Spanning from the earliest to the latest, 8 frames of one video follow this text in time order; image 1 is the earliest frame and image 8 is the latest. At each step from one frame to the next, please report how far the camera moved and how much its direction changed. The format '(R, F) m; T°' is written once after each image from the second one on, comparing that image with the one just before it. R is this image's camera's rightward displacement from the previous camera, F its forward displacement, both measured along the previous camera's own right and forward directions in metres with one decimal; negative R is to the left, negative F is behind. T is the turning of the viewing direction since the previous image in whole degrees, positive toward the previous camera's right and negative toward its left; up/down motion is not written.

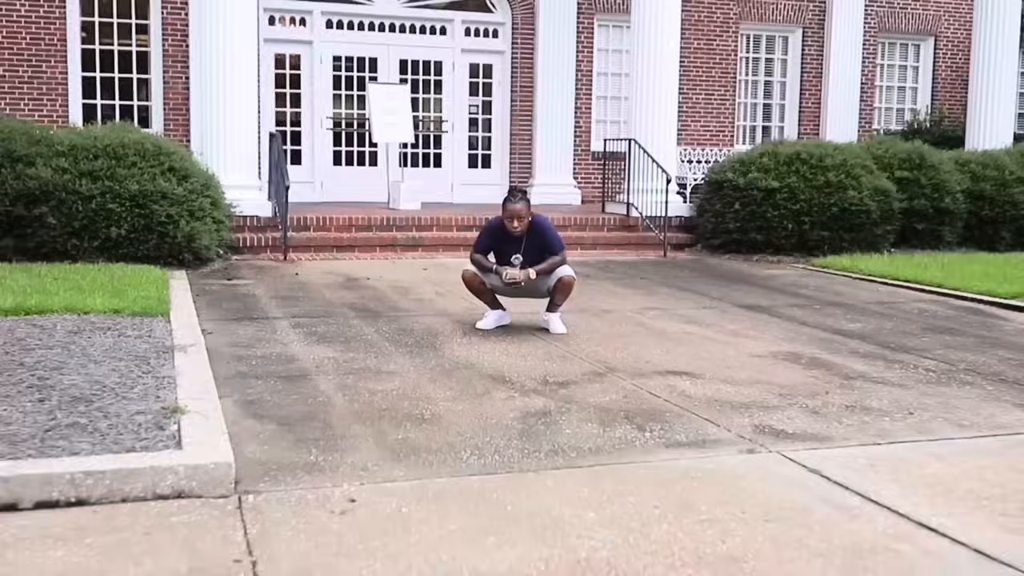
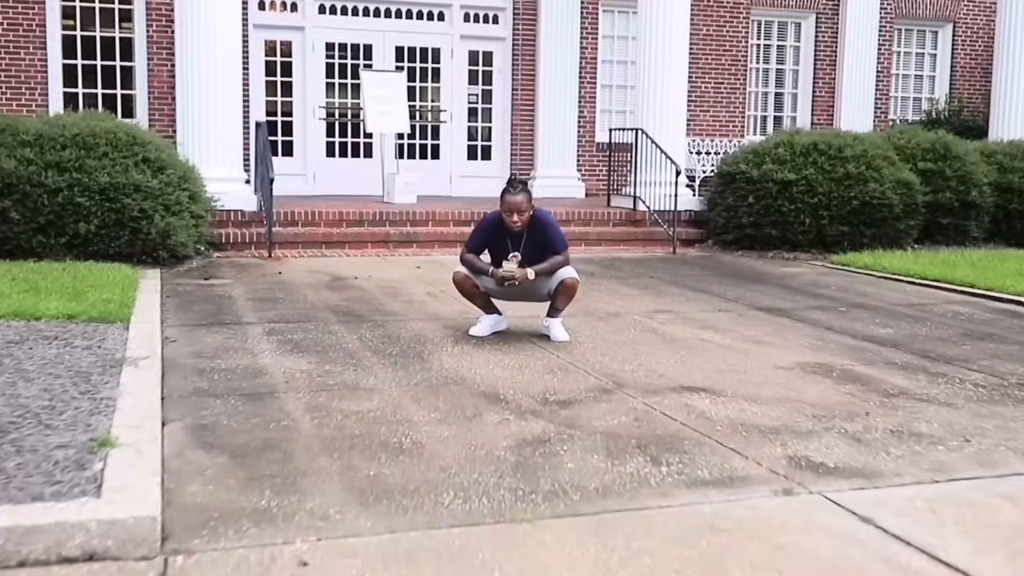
(0.0, +0.8) m; 0°
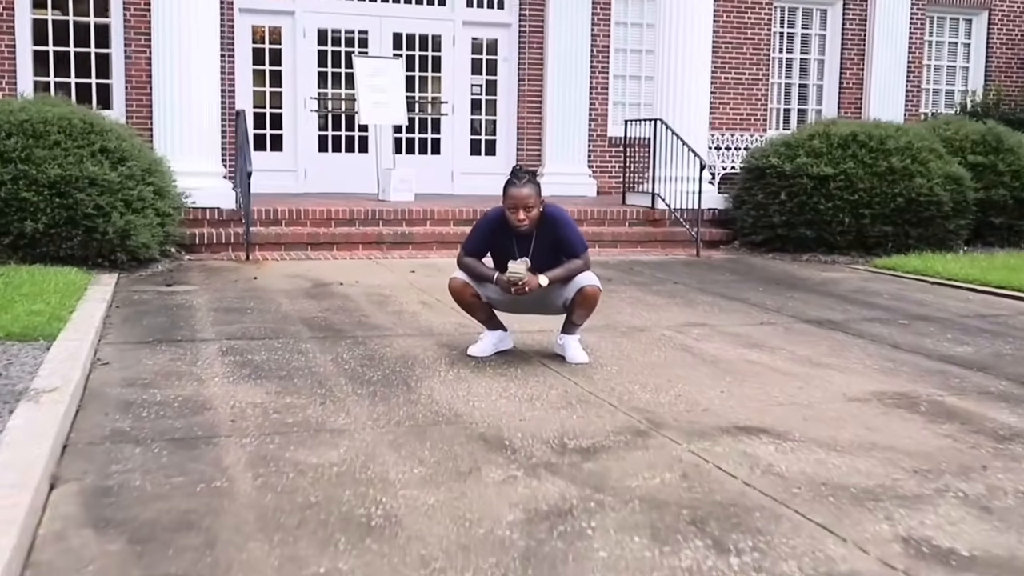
(0.0, +1.2) m; 0°
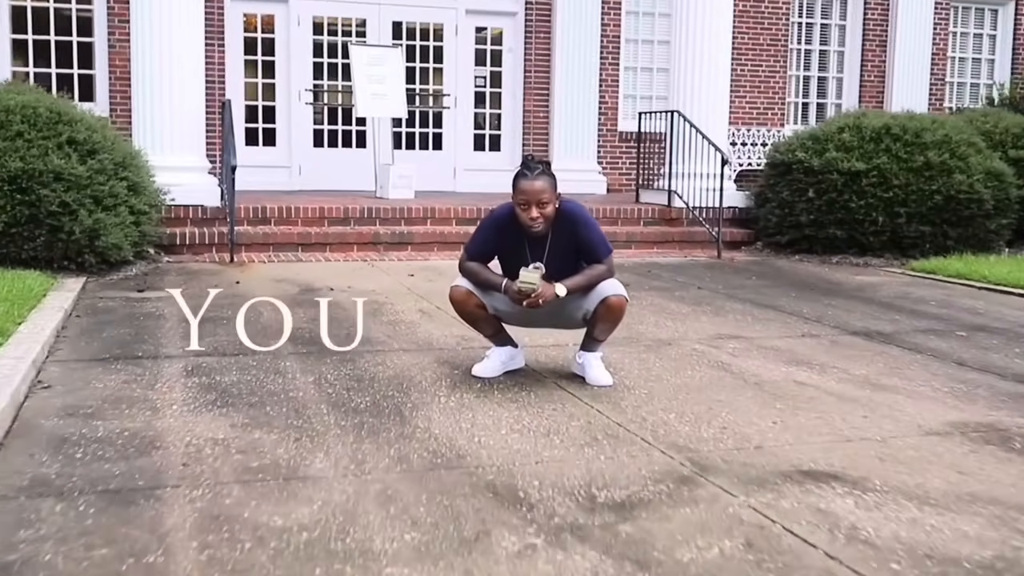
(0.0, +0.8) m; 0°
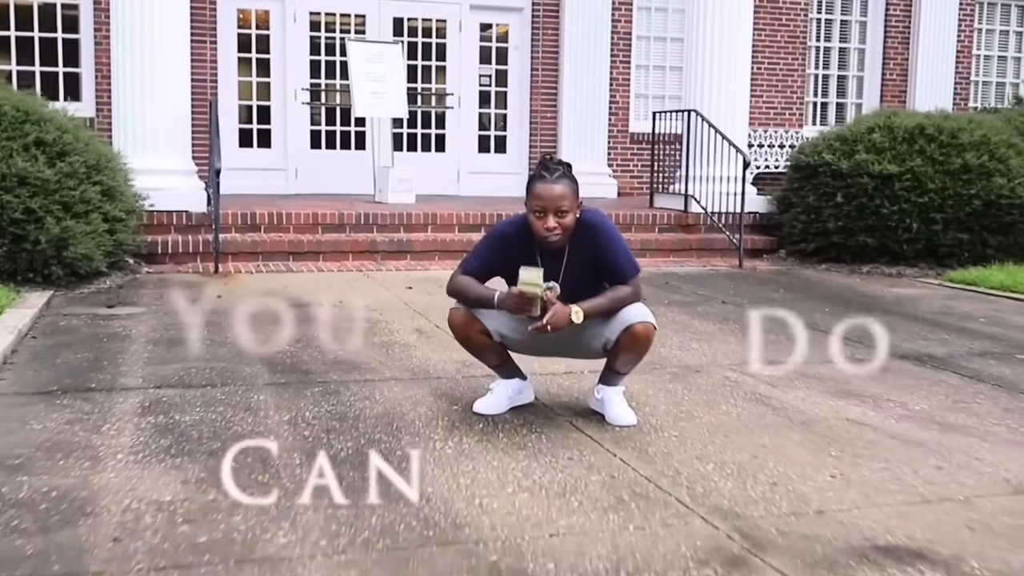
(0.0, +0.7) m; 0°
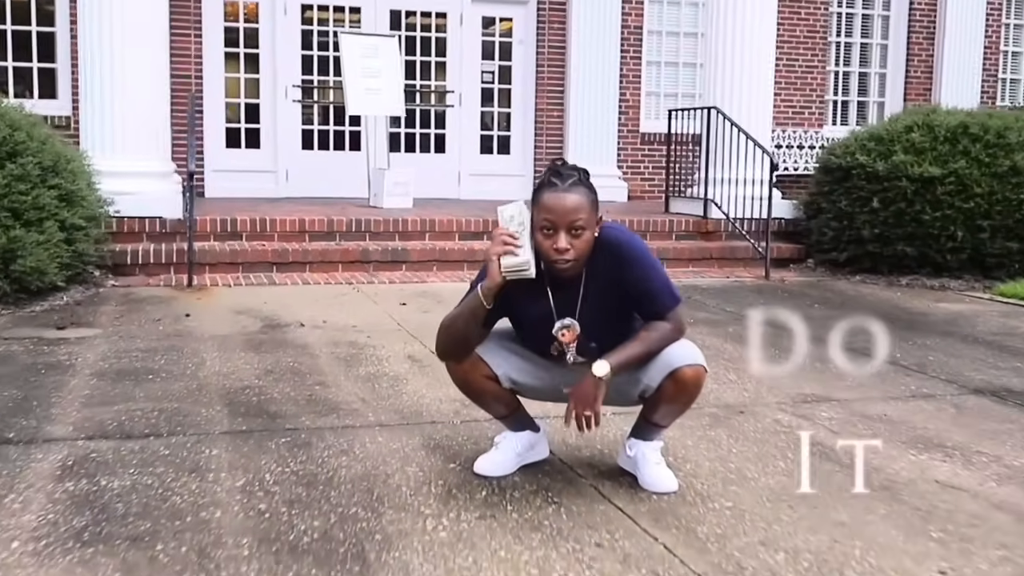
(0.0, +0.8) m; 0°
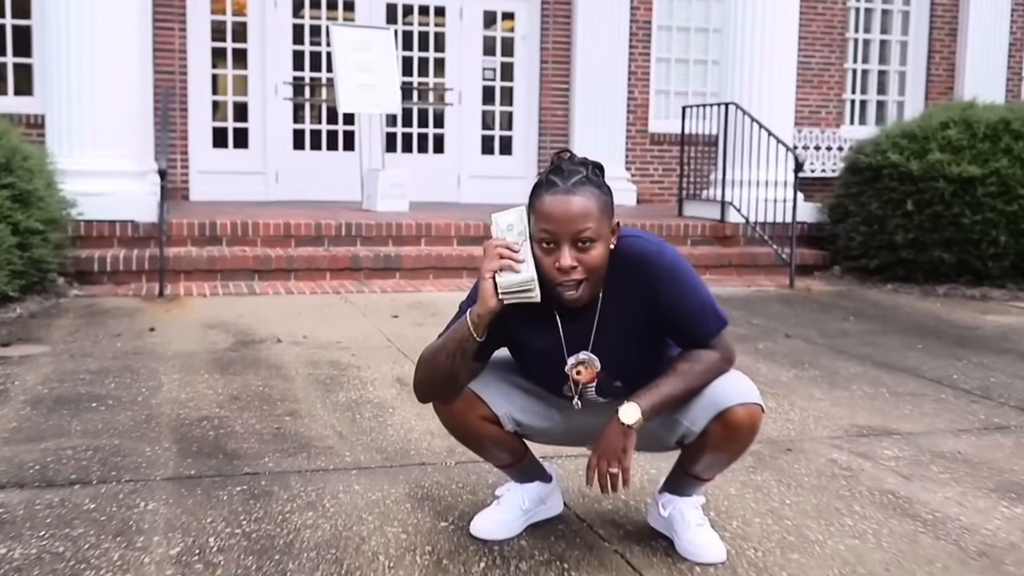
(0.0, +0.7) m; 0°
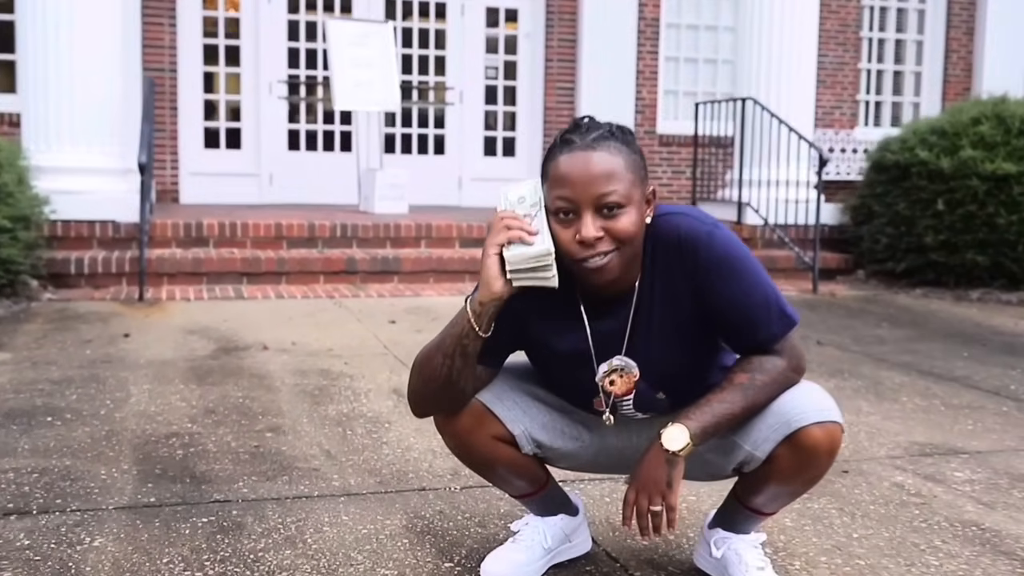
(0.0, +0.5) m; 0°
